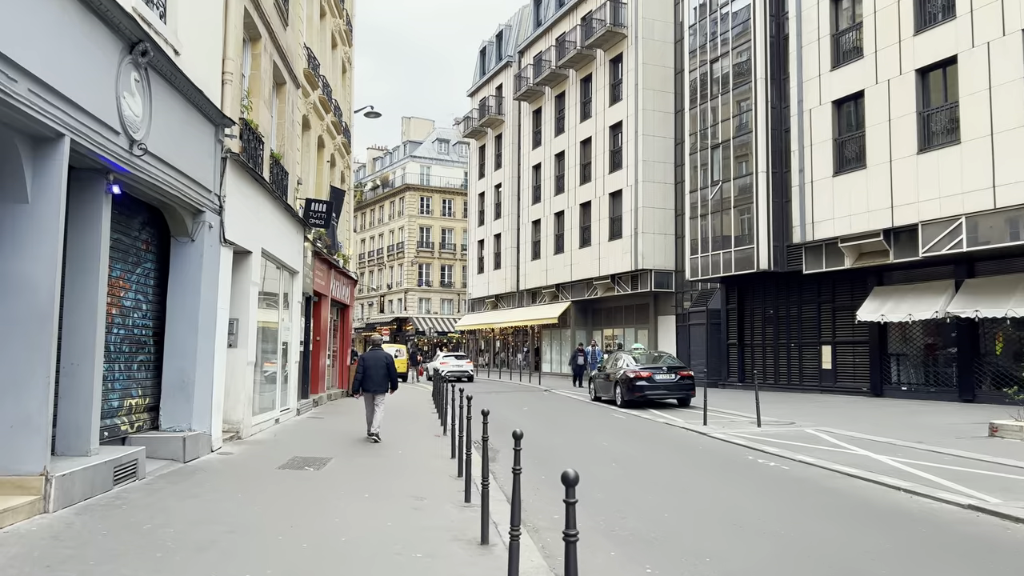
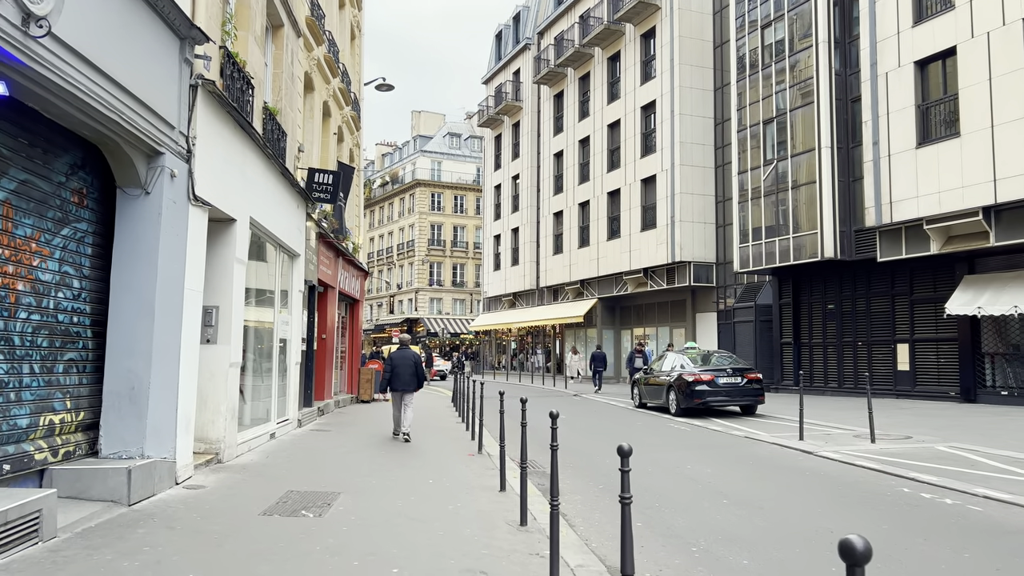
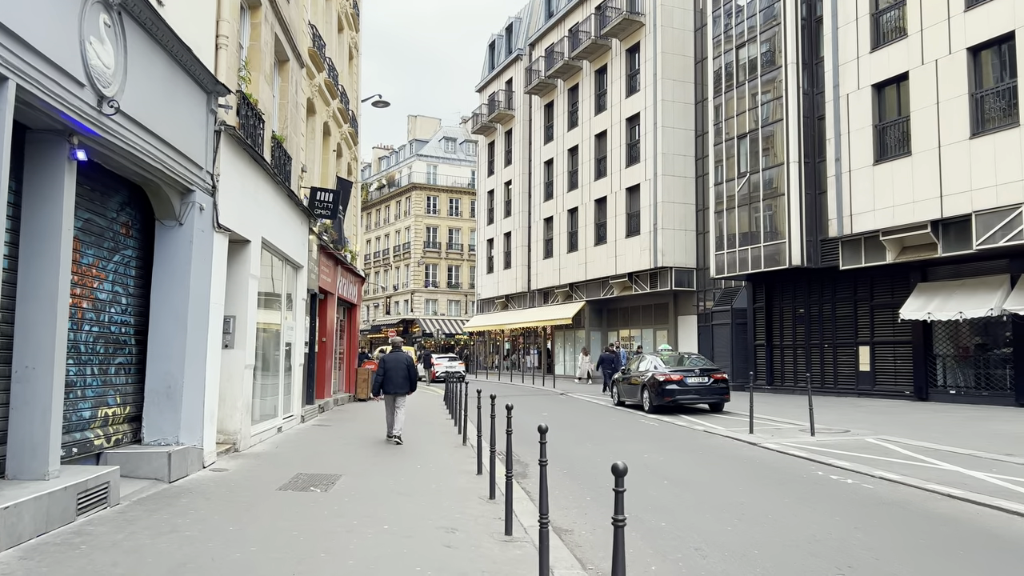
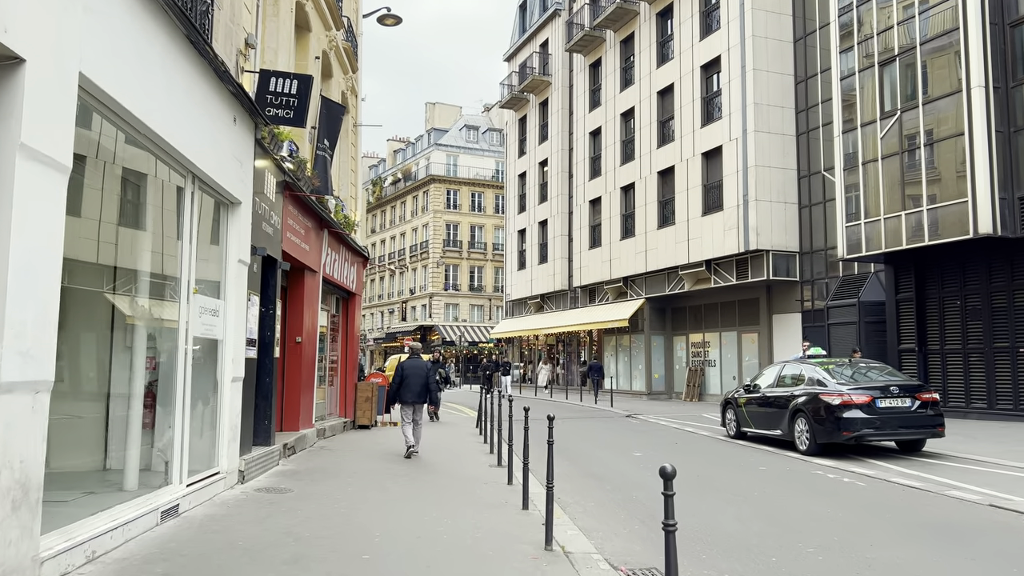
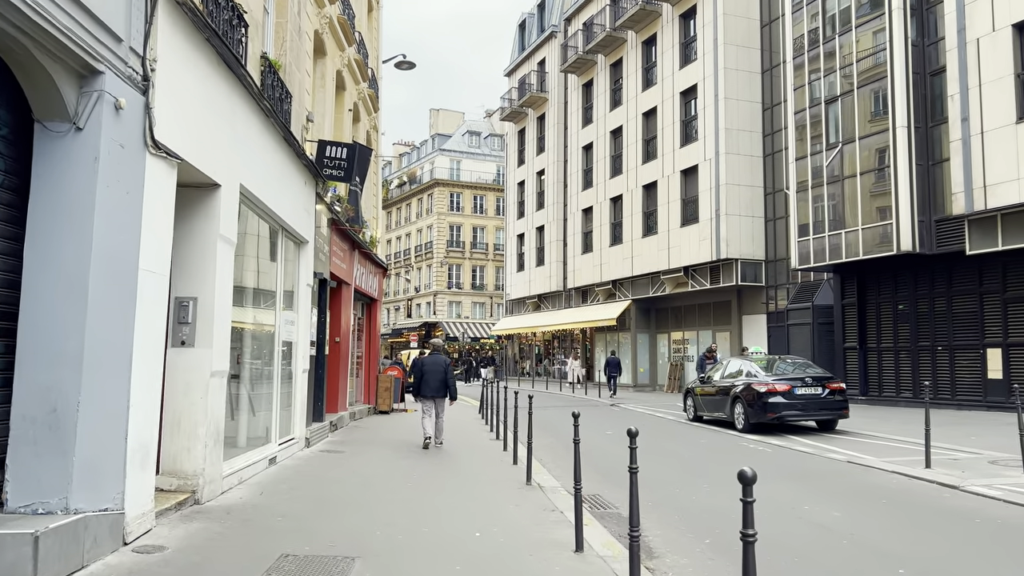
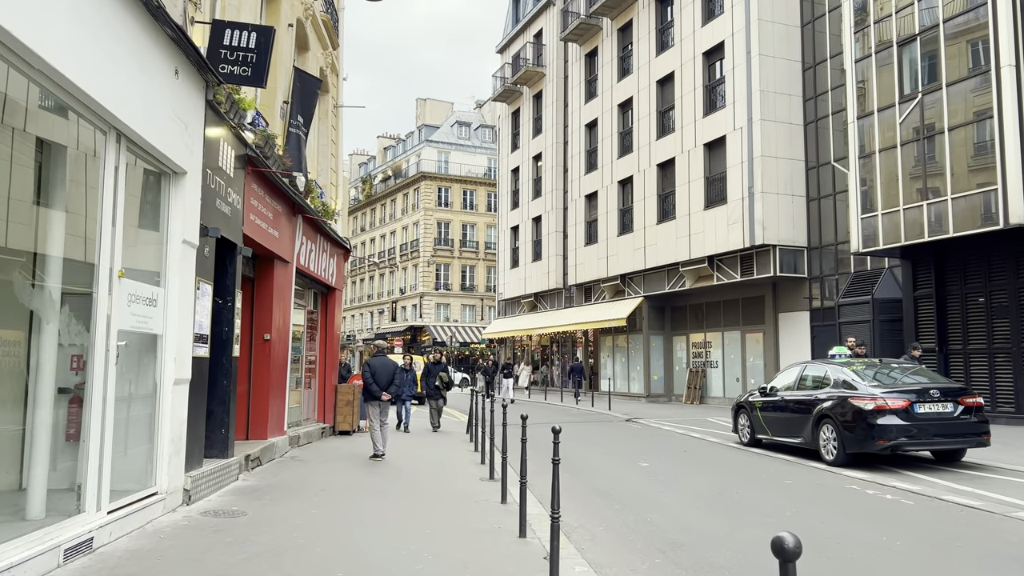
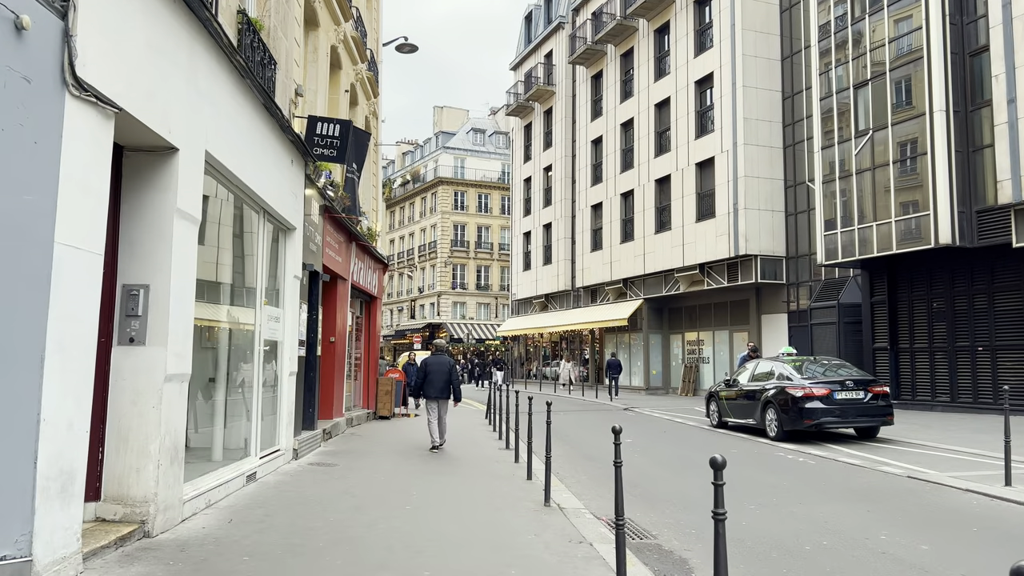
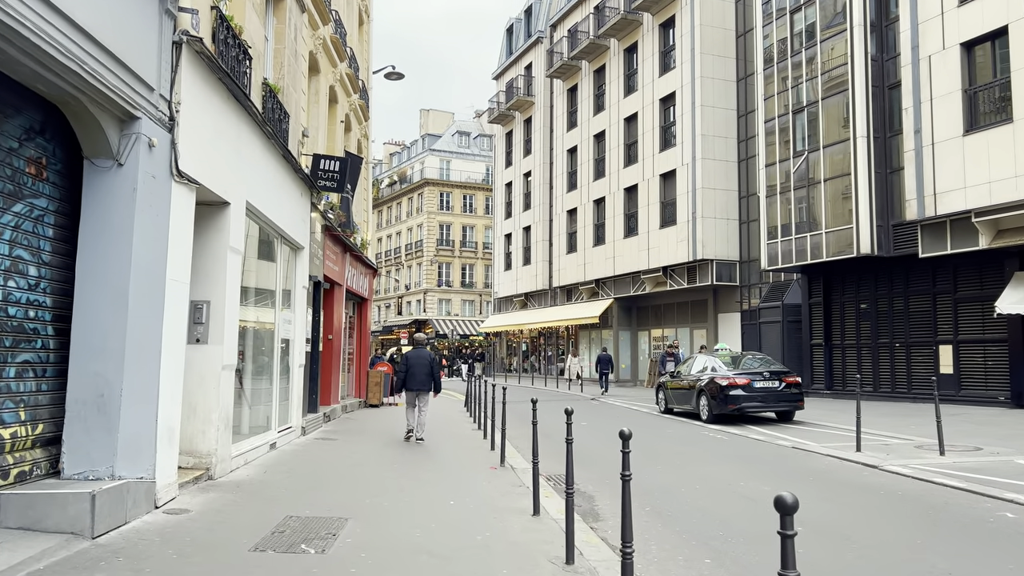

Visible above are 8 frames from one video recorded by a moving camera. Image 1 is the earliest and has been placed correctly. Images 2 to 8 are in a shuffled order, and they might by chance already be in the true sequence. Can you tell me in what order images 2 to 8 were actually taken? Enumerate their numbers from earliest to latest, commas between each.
3, 2, 8, 5, 7, 4, 6
